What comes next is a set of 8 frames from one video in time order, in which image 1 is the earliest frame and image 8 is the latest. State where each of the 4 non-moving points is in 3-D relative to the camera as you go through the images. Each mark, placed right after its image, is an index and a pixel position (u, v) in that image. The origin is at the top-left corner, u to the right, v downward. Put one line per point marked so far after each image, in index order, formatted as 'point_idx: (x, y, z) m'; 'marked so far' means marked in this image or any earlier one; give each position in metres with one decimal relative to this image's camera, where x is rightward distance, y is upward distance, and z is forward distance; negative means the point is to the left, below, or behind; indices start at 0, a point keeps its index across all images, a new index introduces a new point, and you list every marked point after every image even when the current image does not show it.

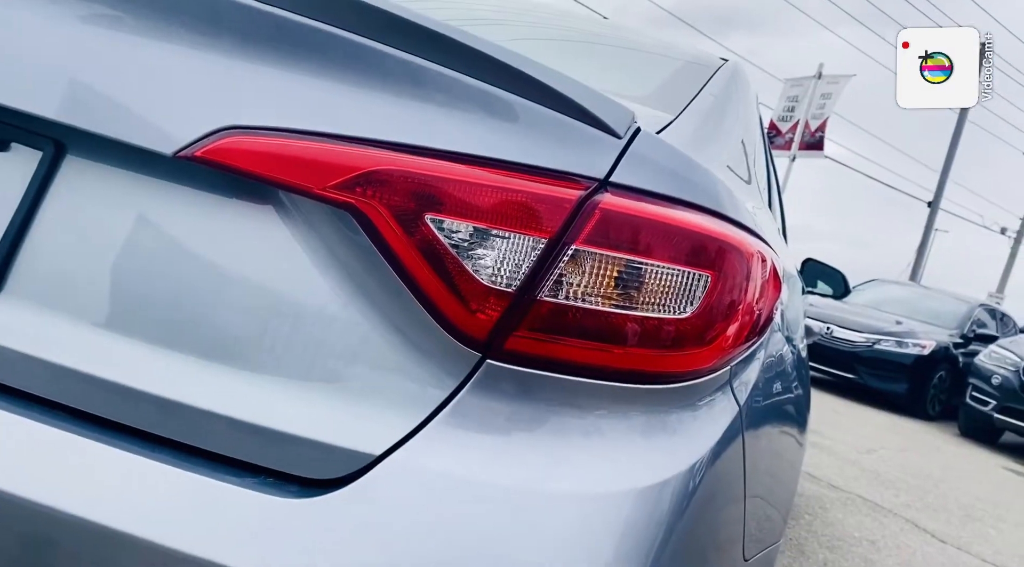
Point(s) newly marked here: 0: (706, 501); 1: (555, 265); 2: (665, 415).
0: (+0.2, -0.2, +0.8) m
1: (0.0, 0.0, +0.8) m
2: (+0.2, -0.1, +0.8) m
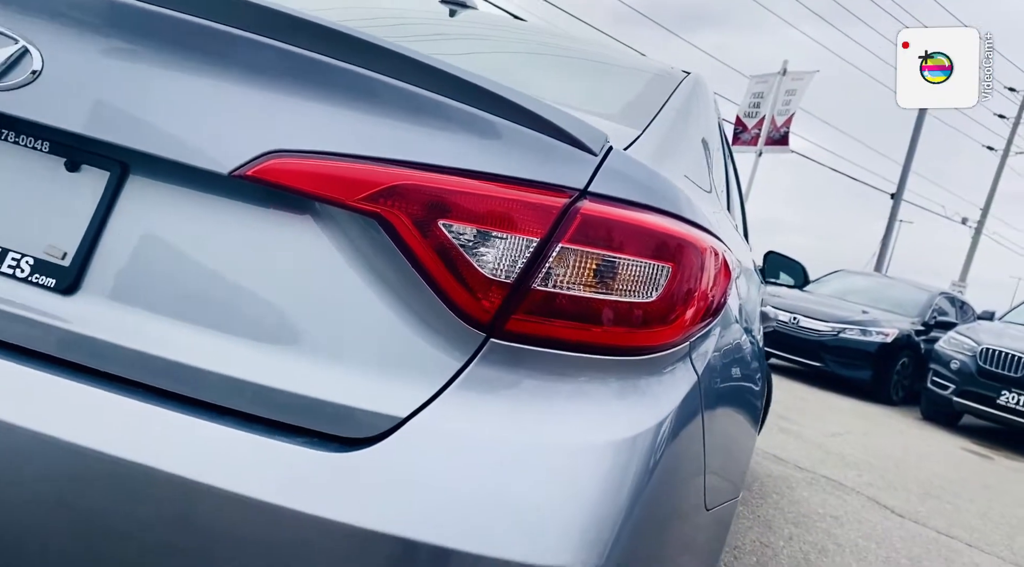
0: (+0.2, -0.2, +1.0) m
1: (0.0, 0.0, +1.0) m
2: (+0.2, -0.1, +1.0) m
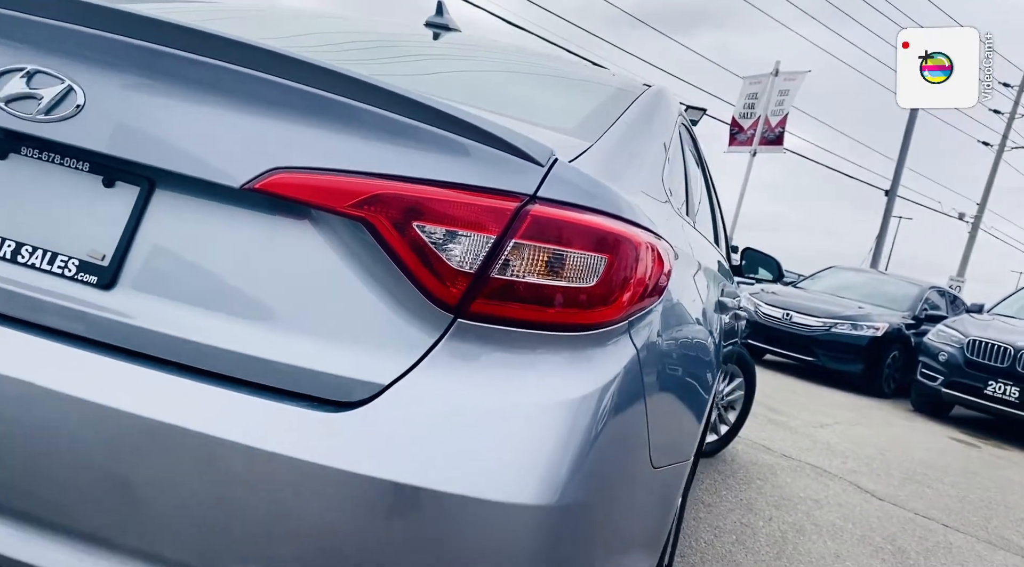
0: (+0.1, -0.2, +1.2) m
1: (0.0, 0.0, +1.2) m
2: (+0.1, -0.1, +1.2) m
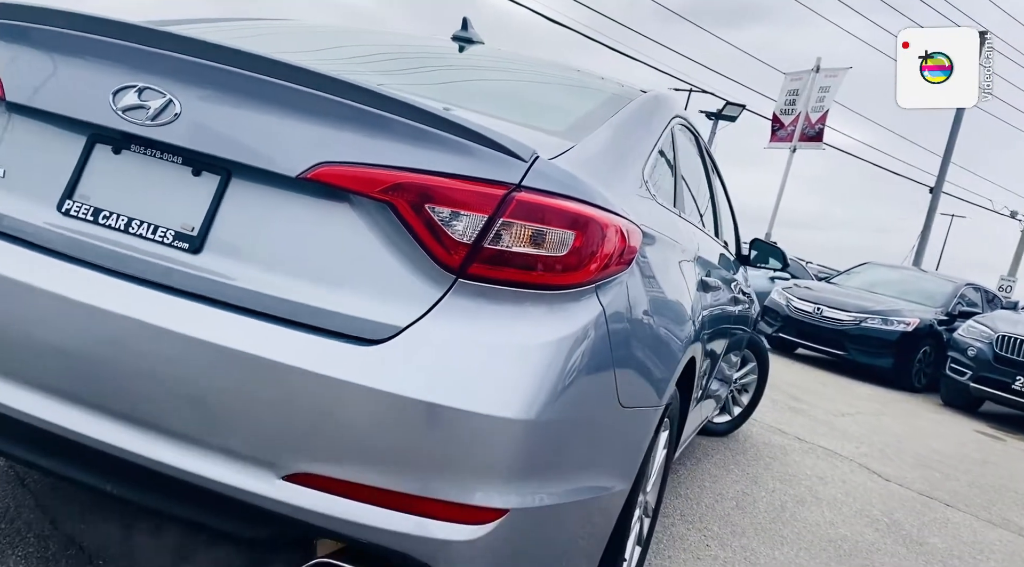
0: (+0.1, -0.1, +1.6) m
1: (0.0, +0.1, +1.5) m
2: (+0.1, 0.0, +1.6) m
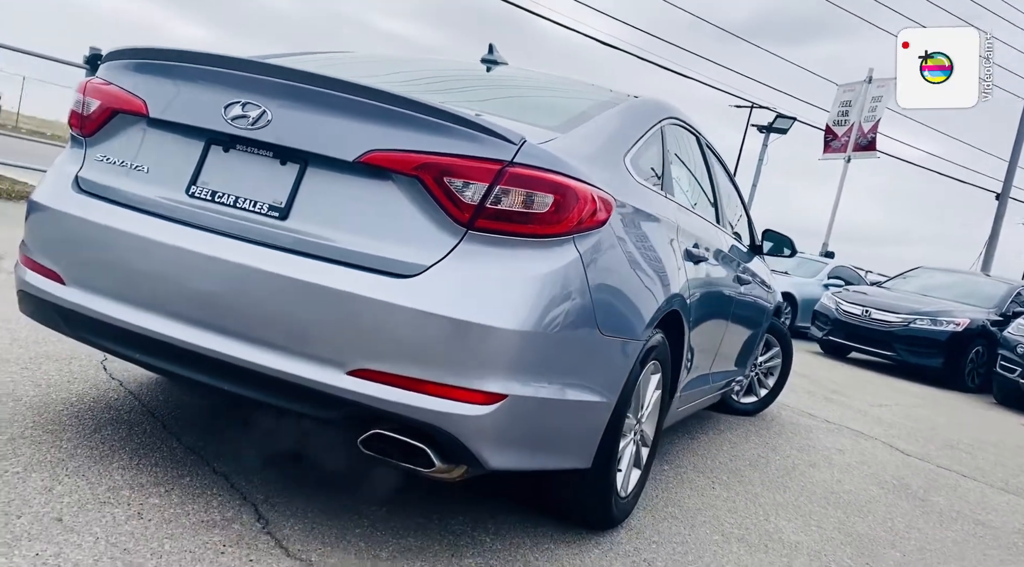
0: (+0.1, 0.0, +2.1) m
1: (0.0, +0.2, +2.1) m
2: (+0.1, +0.1, +2.1) m
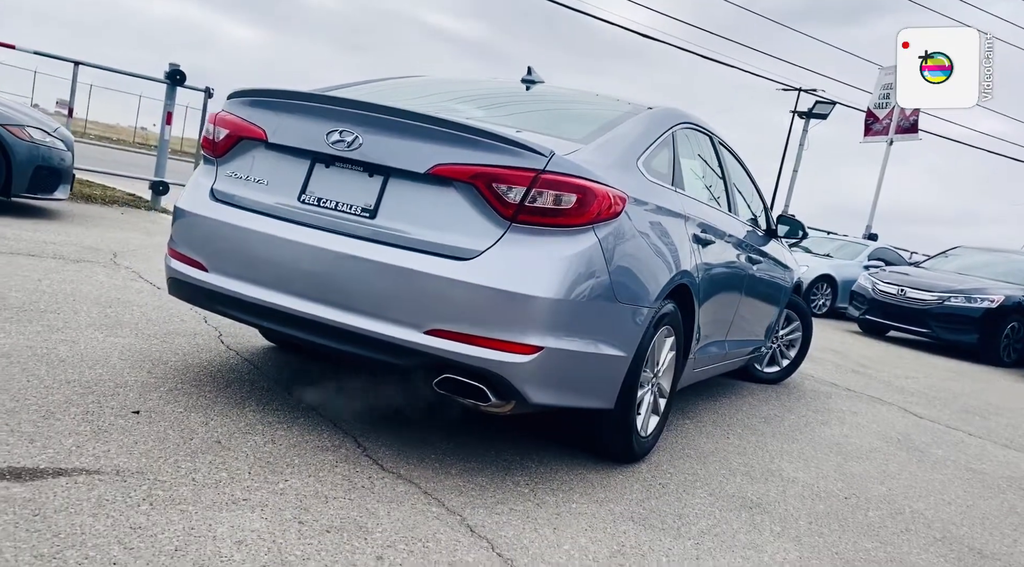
0: (+0.2, +0.1, +2.7) m
1: (+0.1, +0.3, +2.7) m
2: (+0.2, +0.2, +2.7) m
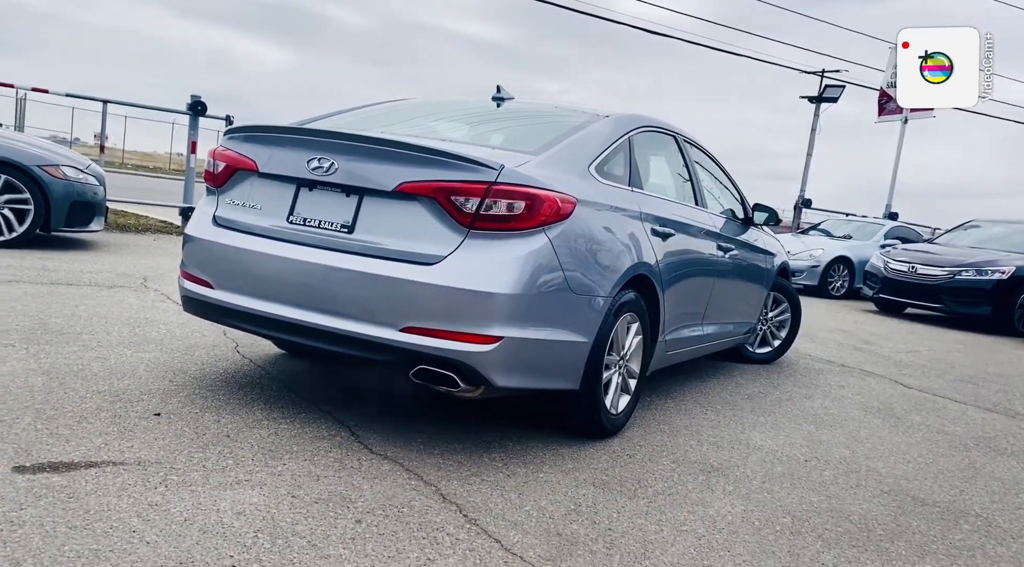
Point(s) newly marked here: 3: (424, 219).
0: (+0.1, +0.1, +3.1) m
1: (-0.1, +0.3, +3.1) m
2: (0.0, +0.2, +3.1) m
3: (-0.4, +0.3, +3.1) m
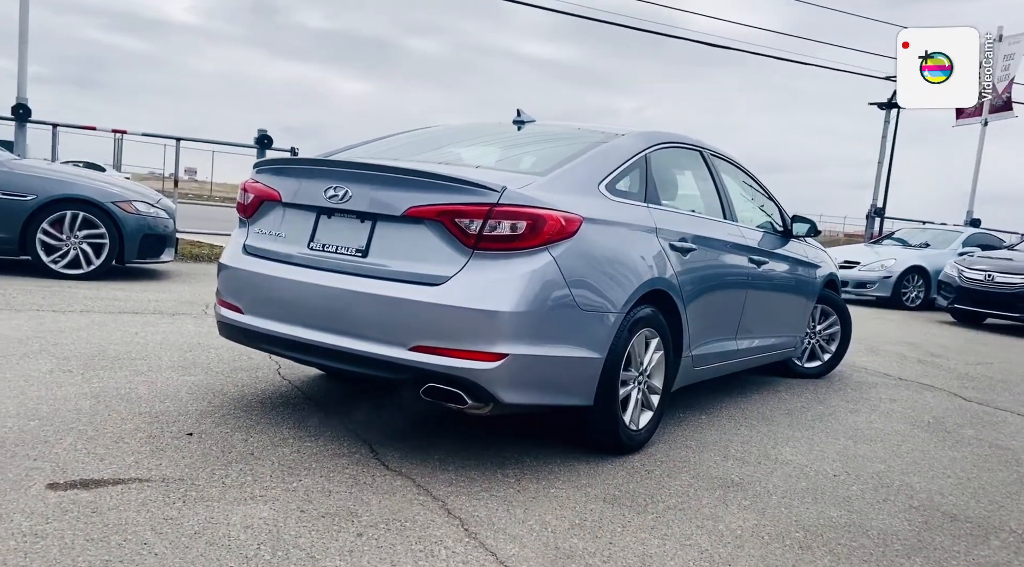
0: (+0.1, 0.0, +3.1) m
1: (-0.1, +0.2, +3.2) m
2: (+0.1, +0.1, +3.1) m
3: (-0.3, +0.2, +3.2) m
